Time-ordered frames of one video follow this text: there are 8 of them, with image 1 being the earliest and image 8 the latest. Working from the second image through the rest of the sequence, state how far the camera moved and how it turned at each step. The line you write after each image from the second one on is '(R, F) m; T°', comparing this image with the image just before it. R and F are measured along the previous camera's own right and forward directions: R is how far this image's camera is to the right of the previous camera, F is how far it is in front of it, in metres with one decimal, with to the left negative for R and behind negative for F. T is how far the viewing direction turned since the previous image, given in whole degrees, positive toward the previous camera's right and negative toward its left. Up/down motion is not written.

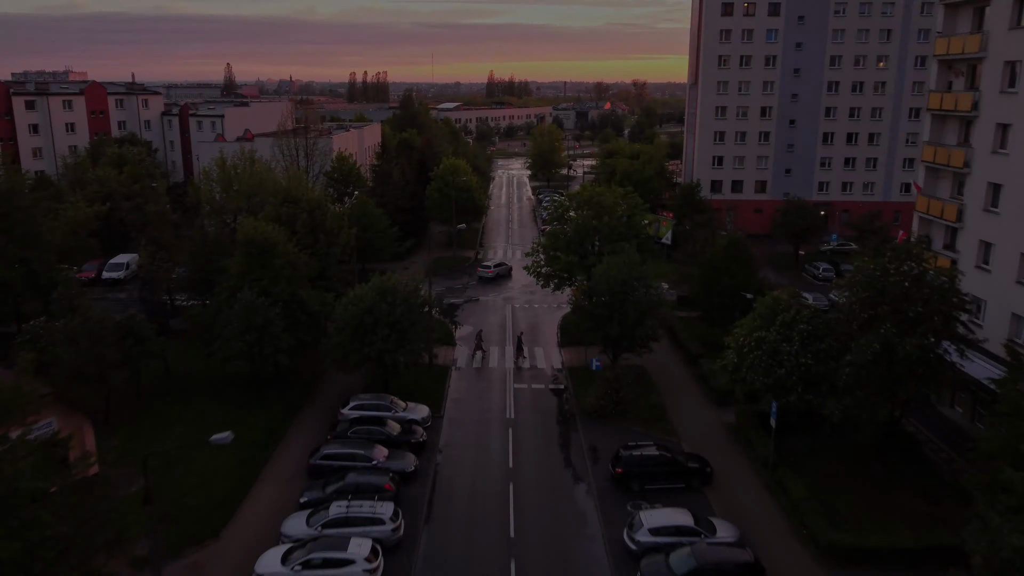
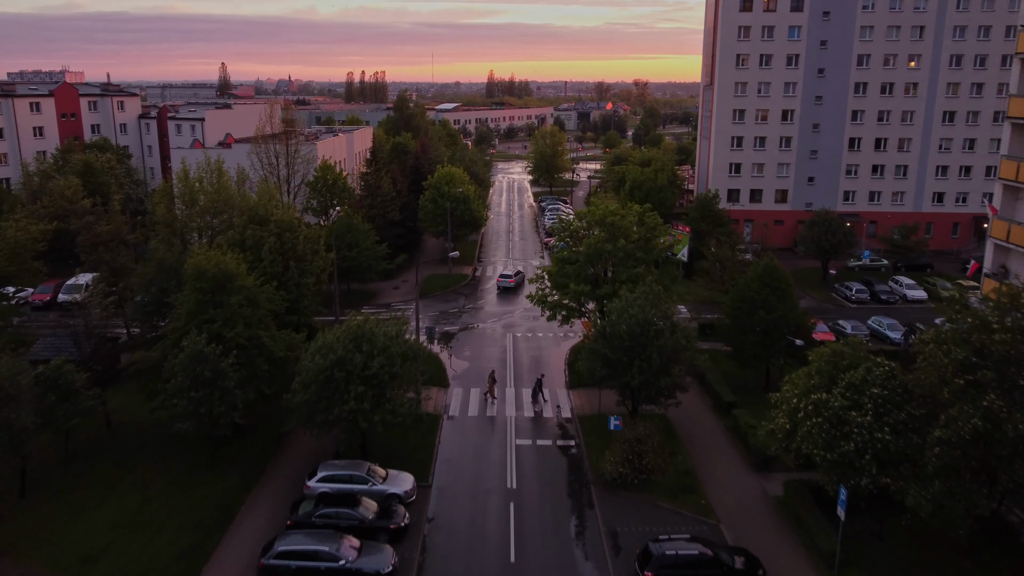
(0.0, +4.9) m; 0°
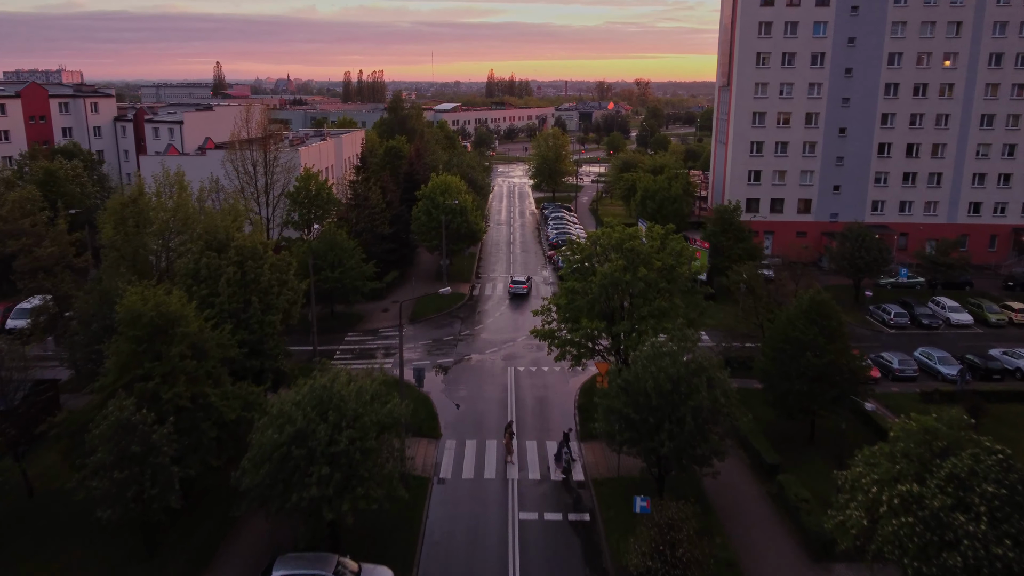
(-0.1, +4.7) m; 0°
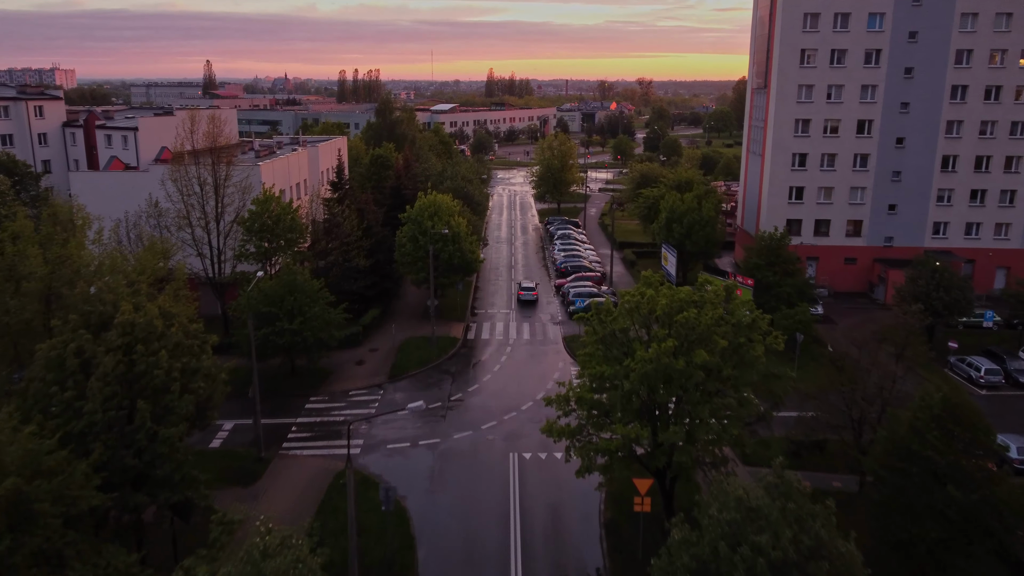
(-0.1, +8.0) m; 0°
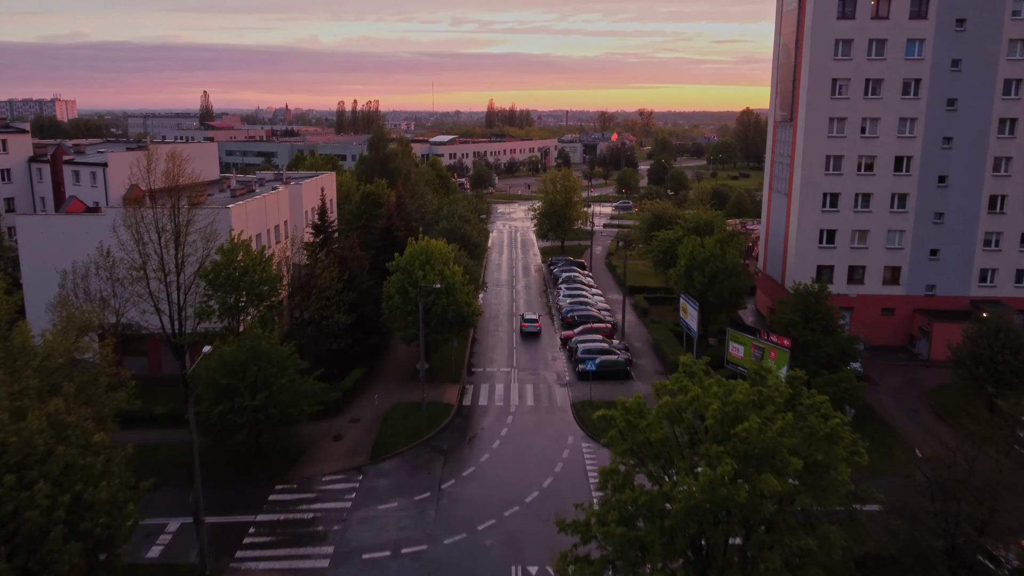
(-0.1, +4.8) m; 0°
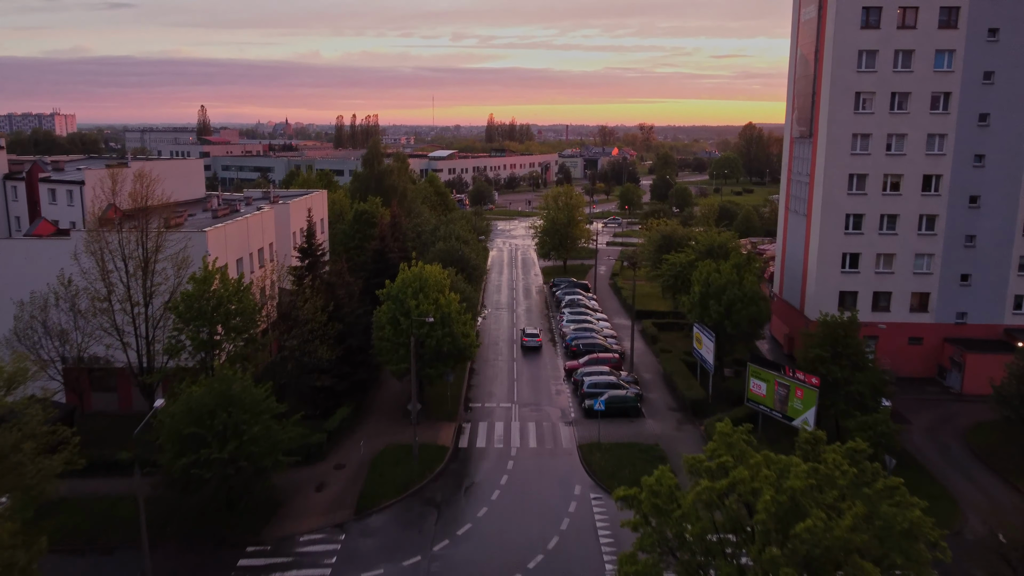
(0.0, +3.0) m; 0°
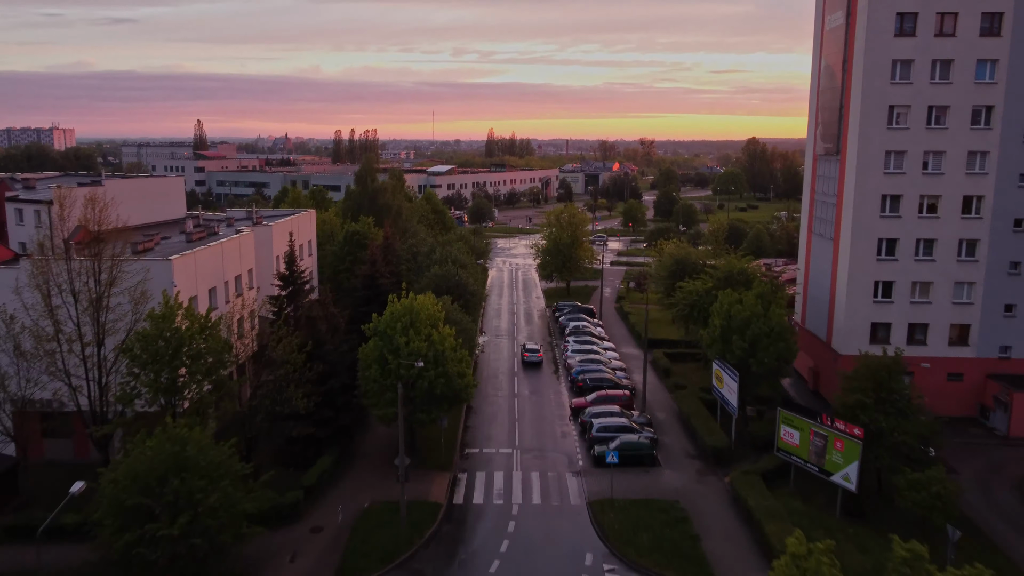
(-0.1, +3.6) m; 0°
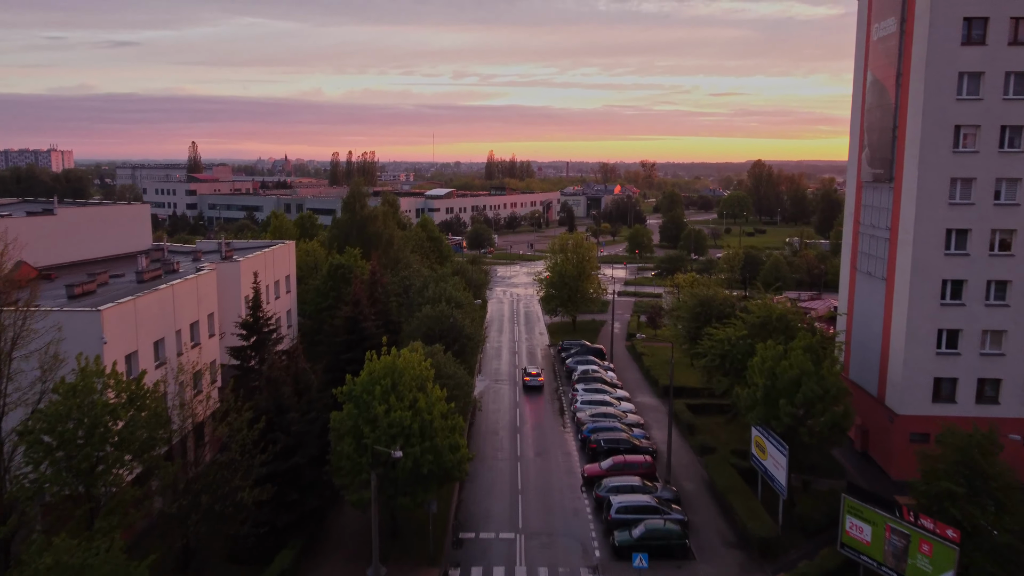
(-0.1, +5.4) m; 0°
